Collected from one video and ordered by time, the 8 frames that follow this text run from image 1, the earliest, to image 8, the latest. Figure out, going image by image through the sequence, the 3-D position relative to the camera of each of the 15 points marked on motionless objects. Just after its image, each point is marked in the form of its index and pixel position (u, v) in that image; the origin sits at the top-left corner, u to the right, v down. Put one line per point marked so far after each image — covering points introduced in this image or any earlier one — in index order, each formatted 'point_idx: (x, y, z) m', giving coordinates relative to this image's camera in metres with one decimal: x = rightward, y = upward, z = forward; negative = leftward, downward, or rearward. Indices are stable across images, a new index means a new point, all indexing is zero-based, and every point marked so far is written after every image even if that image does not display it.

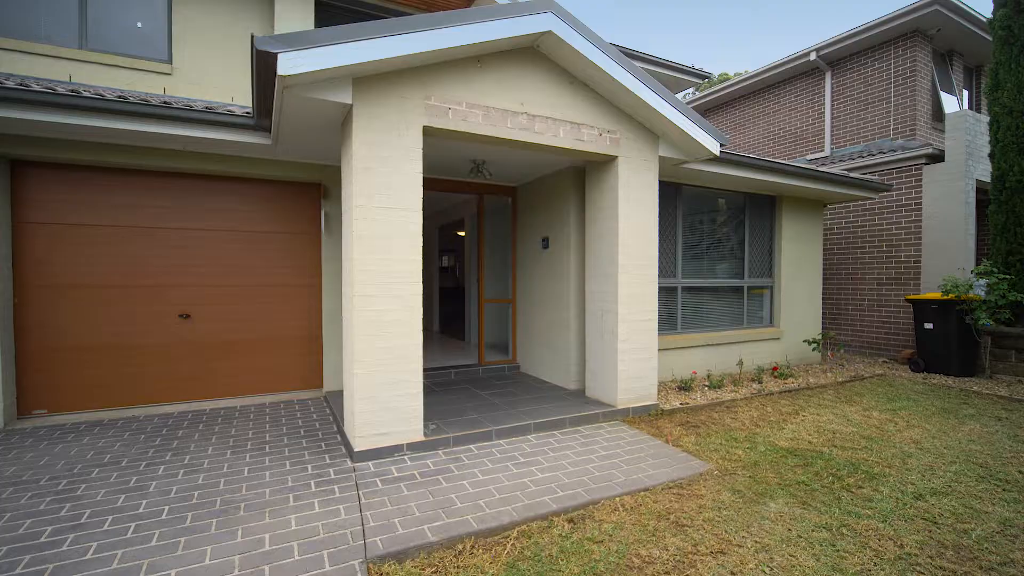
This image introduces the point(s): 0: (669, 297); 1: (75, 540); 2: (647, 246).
0: (+2.2, -0.1, +6.7) m
1: (-2.5, -1.4, +2.8) m
2: (+1.5, +0.4, +5.1) m
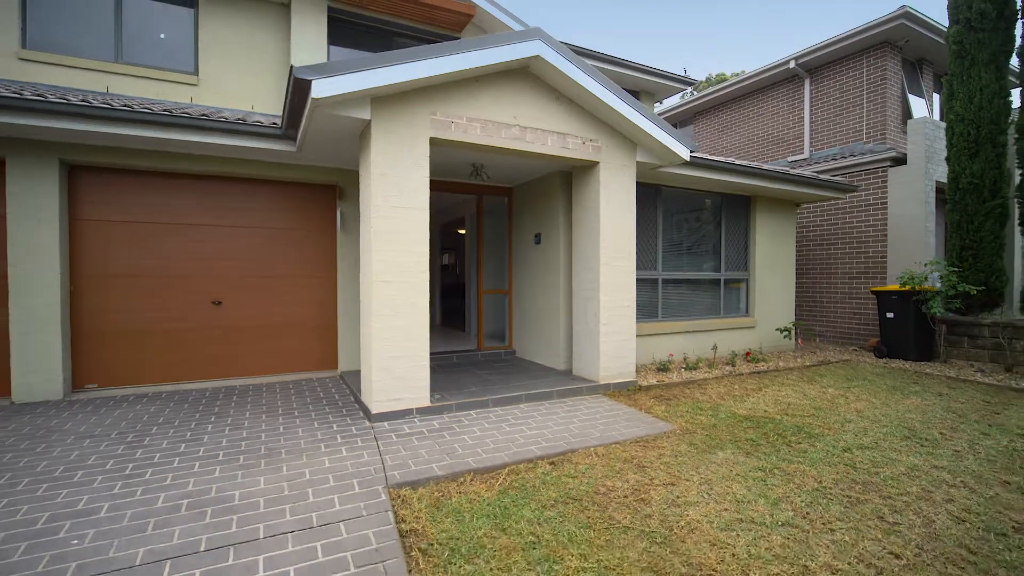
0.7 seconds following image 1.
0: (+2.1, 0.0, +7.4) m
1: (-2.6, -1.3, +3.5) m
2: (+1.4, +0.6, +5.8) m
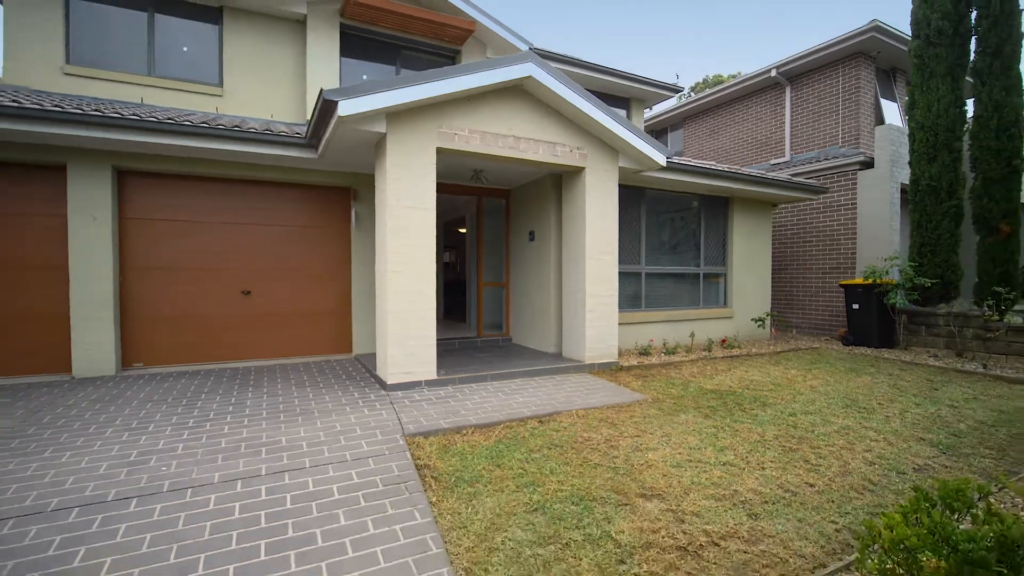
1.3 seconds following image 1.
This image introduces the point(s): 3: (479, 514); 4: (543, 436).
0: (+2.1, +0.1, +8.1) m
1: (-2.6, -1.2, +4.2) m
2: (+1.3, +0.7, +6.6) m
3: (-0.2, -1.4, +3.0) m
4: (+0.3, -1.3, +4.1) m
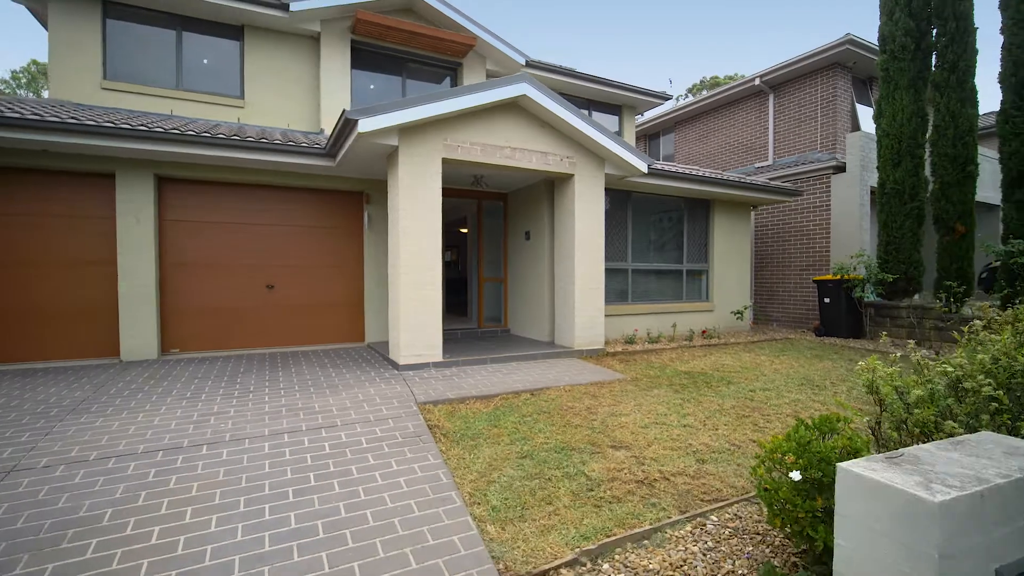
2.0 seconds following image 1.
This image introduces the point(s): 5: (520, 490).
0: (+2.0, +0.2, +8.9) m
1: (-2.7, -1.1, +5.0) m
2: (+1.3, +0.8, +7.3) m
3: (-0.3, -1.3, +3.8) m
4: (+0.2, -1.2, +4.9) m
5: (+0.1, -1.4, +3.4) m
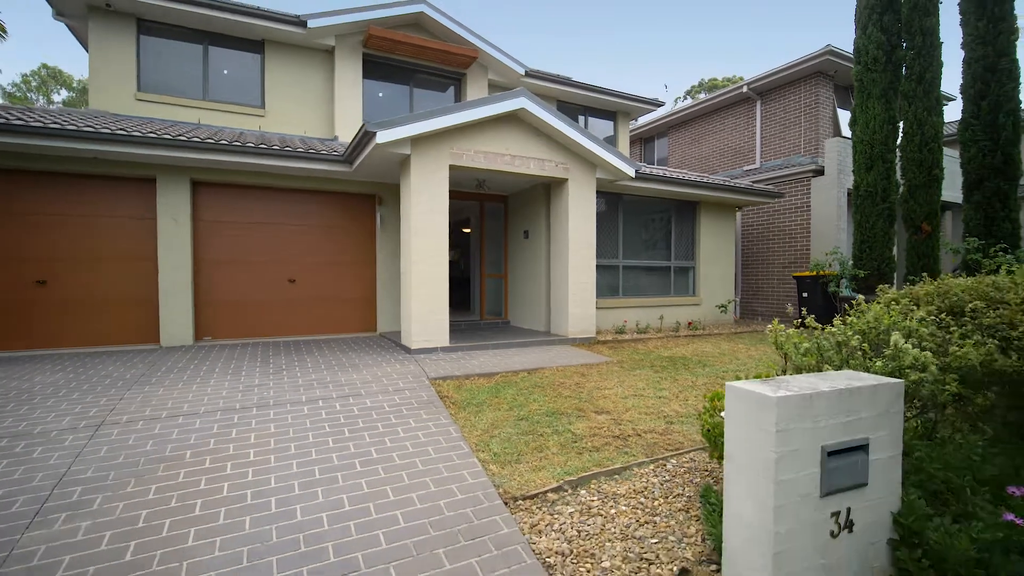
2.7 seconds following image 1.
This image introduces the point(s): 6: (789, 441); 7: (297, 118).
0: (+2.0, +0.3, +9.6) m
1: (-2.7, -1.0, +5.7) m
2: (+1.3, +0.9, +8.0) m
3: (-0.3, -1.2, +4.5) m
4: (+0.2, -1.1, +5.6) m
5: (0.0, -1.3, +4.1) m
6: (+1.1, -0.6, +2.0) m
7: (-4.6, +3.6, +10.2) m
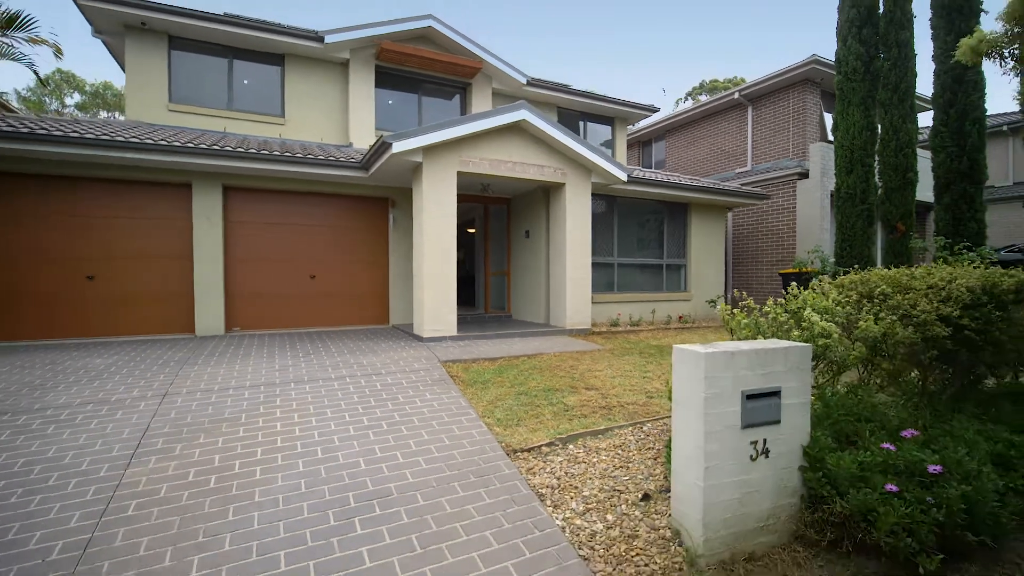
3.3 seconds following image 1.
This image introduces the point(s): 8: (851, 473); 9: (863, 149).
0: (+2.1, +0.4, +10.3) m
1: (-2.7, -0.9, +6.4) m
2: (+1.3, +1.0, +8.7) m
3: (-0.3, -1.2, +5.2) m
4: (+0.2, -1.0, +6.3) m
5: (+0.1, -1.2, +4.8) m
6: (+1.1, -0.5, +2.7) m
7: (-4.5, +3.7, +11.0) m
8: (+2.0, -1.1, +2.8) m
9: (+7.6, +3.0, +10.4) m
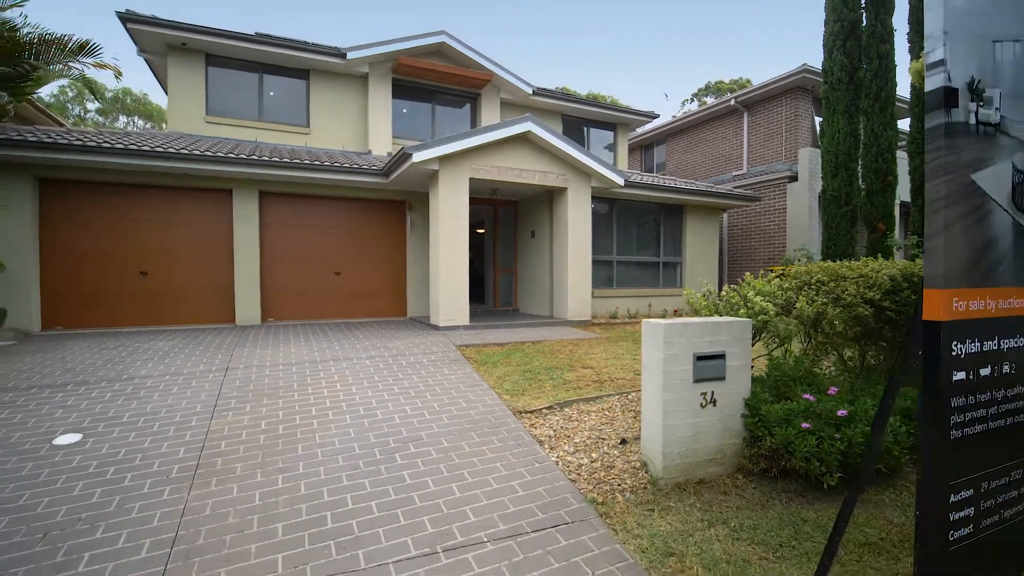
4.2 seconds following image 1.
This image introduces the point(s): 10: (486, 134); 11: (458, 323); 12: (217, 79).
0: (+2.2, +0.5, +11.1) m
1: (-2.6, -0.8, +7.3) m
2: (+1.5, +1.1, +9.6) m
3: (-0.2, -1.0, +6.1) m
4: (+0.3, -0.9, +7.2) m
5: (+0.1, -1.1, +5.7) m
6: (+1.2, -0.4, +3.5) m
7: (-4.3, +3.8, +11.9) m
8: (+2.0, -1.0, +3.6) m
9: (+7.8, +3.1, +11.2) m
10: (-0.5, +2.7, +8.3) m
11: (-1.0, -0.6, +8.5) m
12: (-6.8, +4.8, +11.1) m
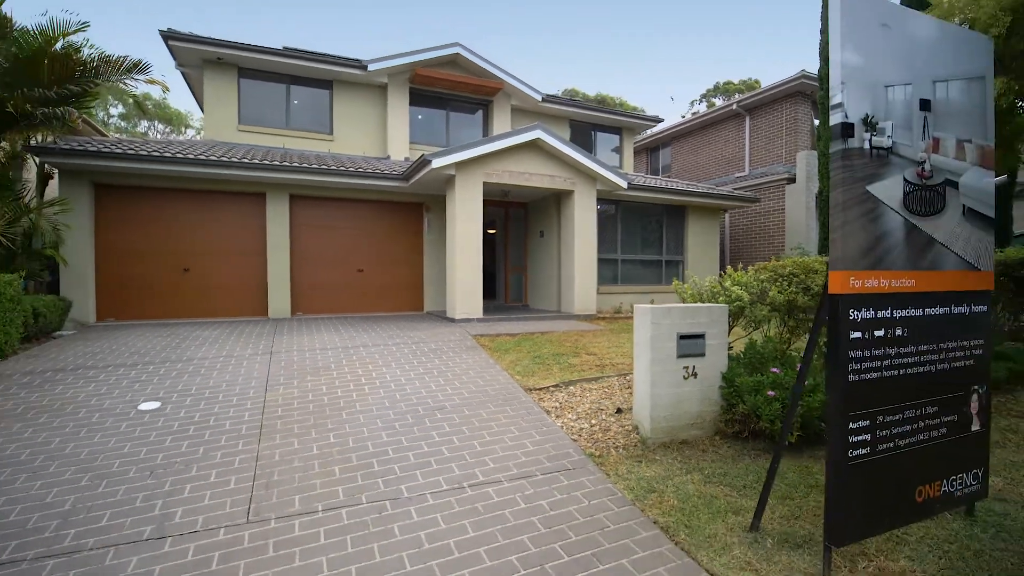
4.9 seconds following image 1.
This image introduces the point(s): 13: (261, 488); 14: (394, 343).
0: (+2.5, +0.6, +11.8) m
1: (-2.4, -0.8, +8.1) m
2: (+1.7, +1.1, +10.2) m
3: (0.0, -1.0, +6.8) m
4: (+0.5, -0.8, +7.9) m
5: (+0.3, -1.0, +6.3) m
6: (+1.3, -0.4, +4.2) m
7: (-4.1, +3.9, +12.7) m
8: (+2.1, -0.9, +4.3) m
9: (+8.0, +3.2, +11.7) m
10: (-0.3, +2.7, +9.0) m
11: (-0.8, -0.5, +9.2) m
12: (-6.5, +4.9, +11.9) m
13: (-1.8, -1.4, +3.5) m
14: (-1.8, -0.8, +7.3) m
